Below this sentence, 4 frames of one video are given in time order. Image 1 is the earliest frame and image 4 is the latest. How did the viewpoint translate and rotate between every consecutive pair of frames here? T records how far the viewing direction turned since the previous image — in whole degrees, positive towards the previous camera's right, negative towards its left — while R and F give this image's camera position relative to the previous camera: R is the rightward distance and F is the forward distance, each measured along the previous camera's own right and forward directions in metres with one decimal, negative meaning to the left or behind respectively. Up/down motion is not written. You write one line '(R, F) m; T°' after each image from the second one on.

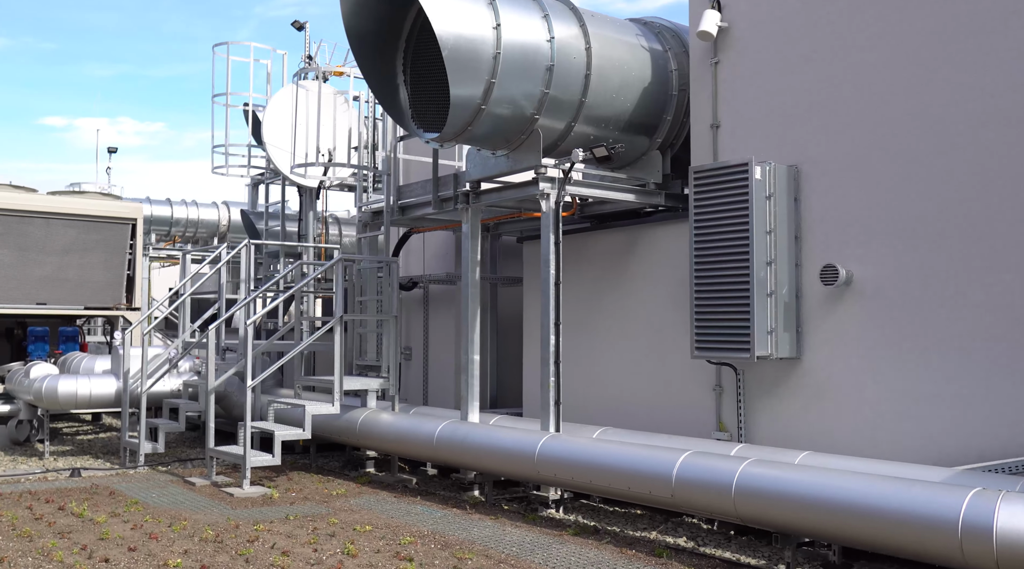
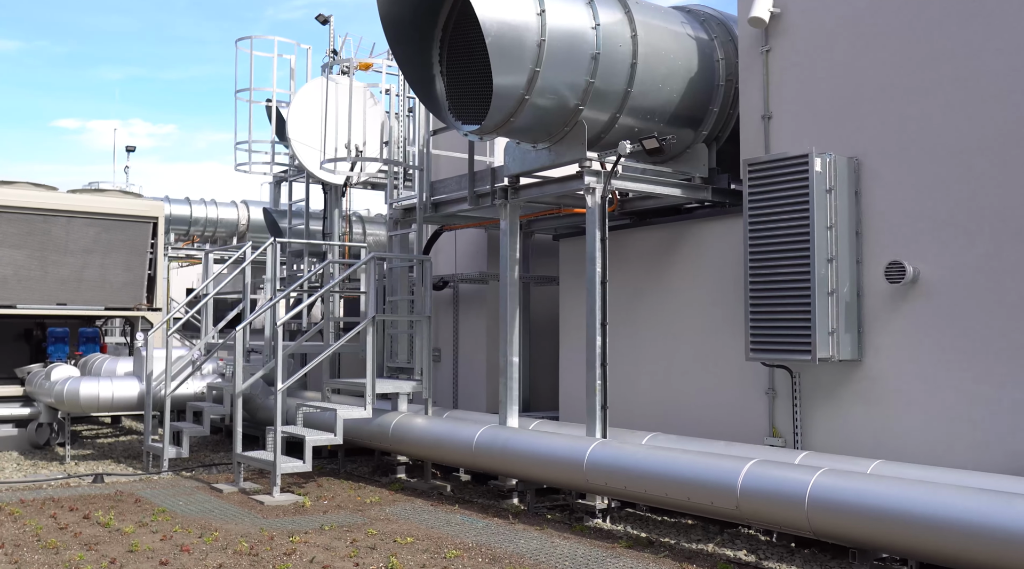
(-0.3, +0.4) m; -1°
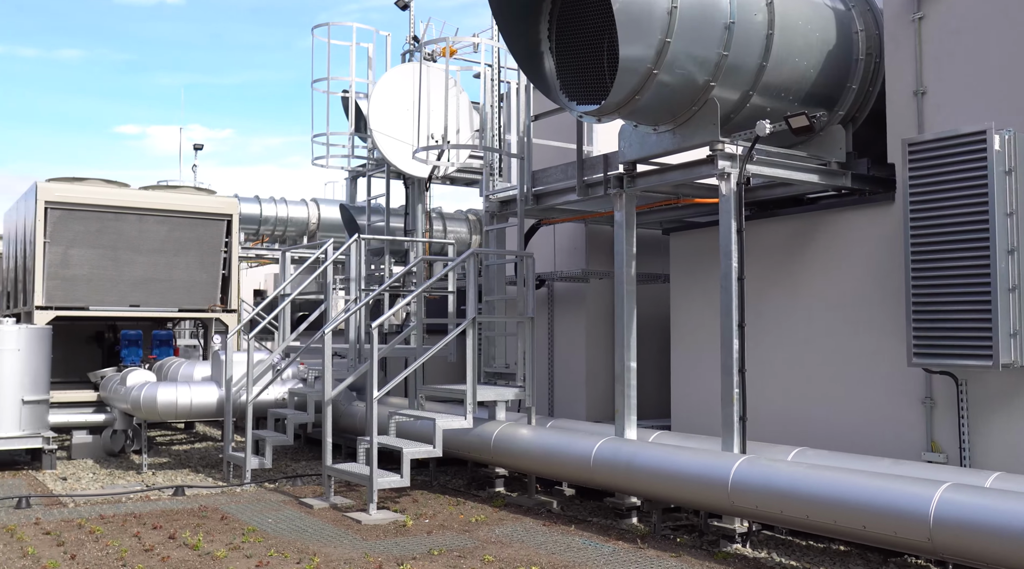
(-0.6, +0.8) m; -3°
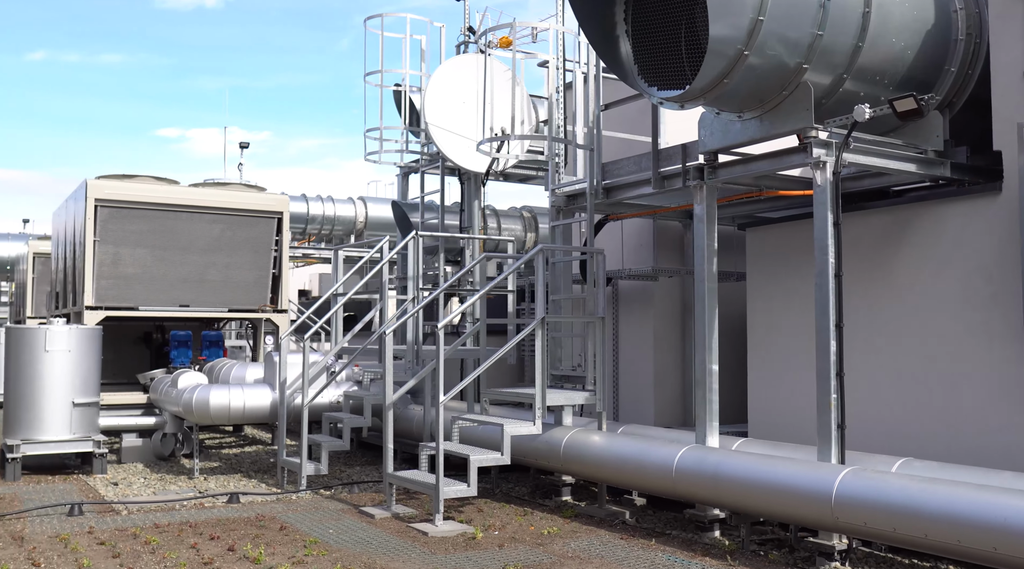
(-0.3, +0.4) m; -2°
